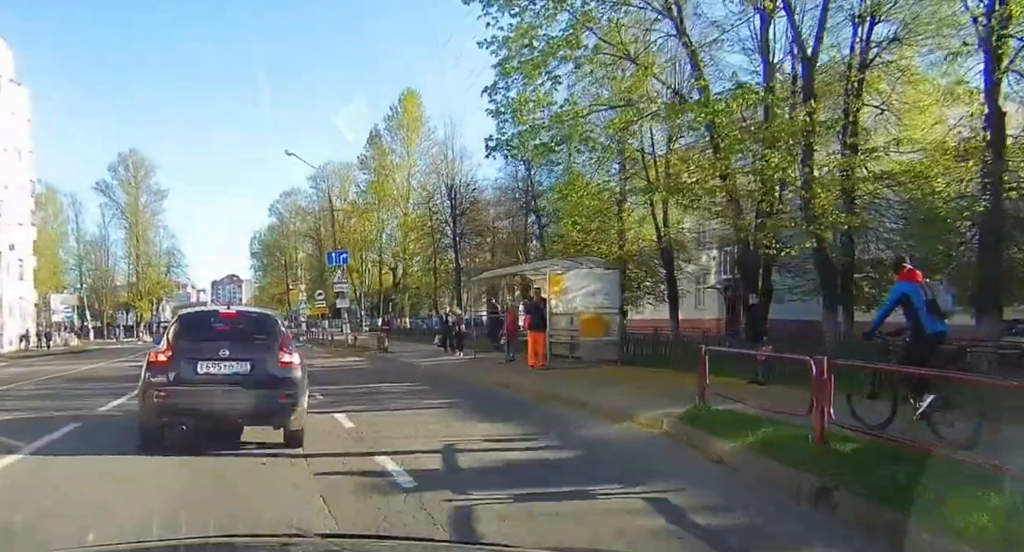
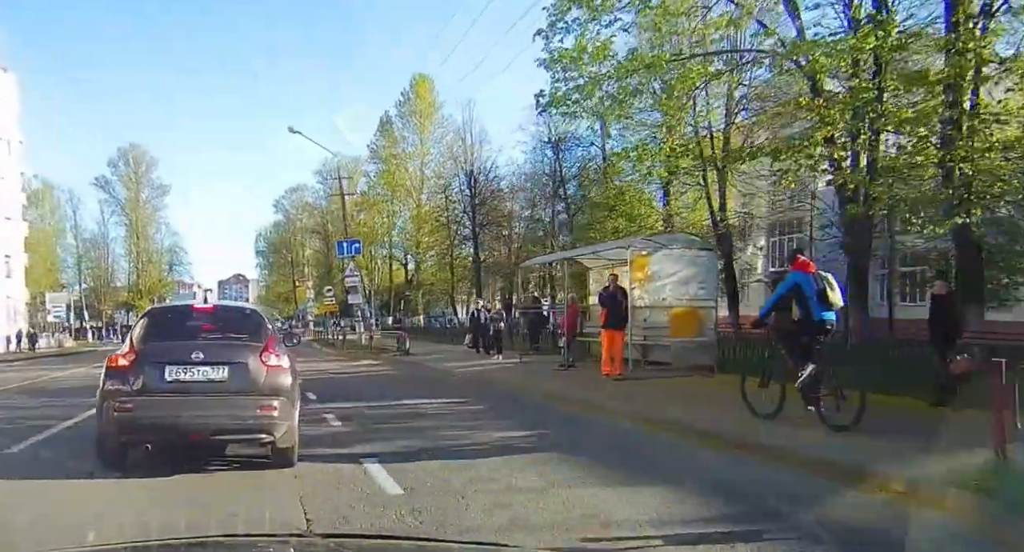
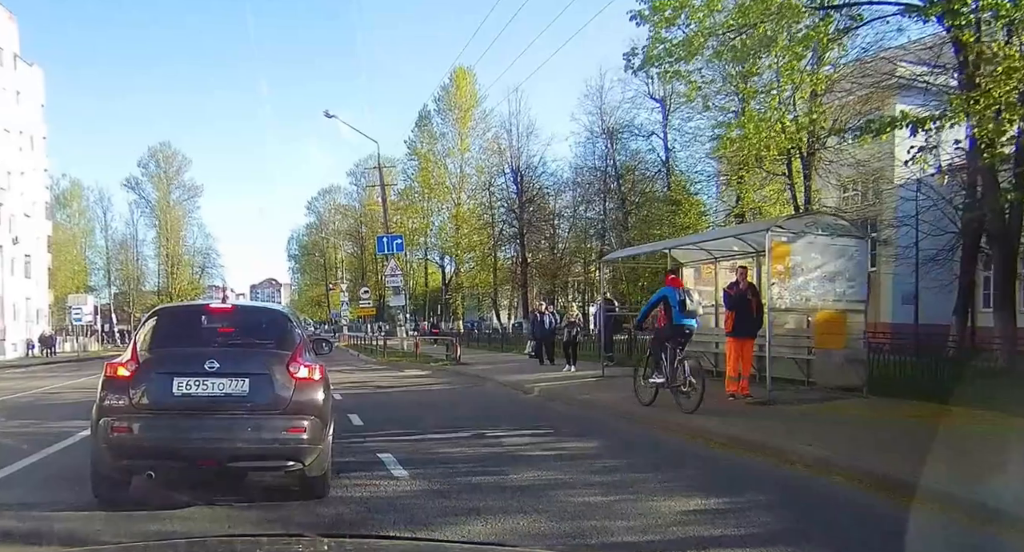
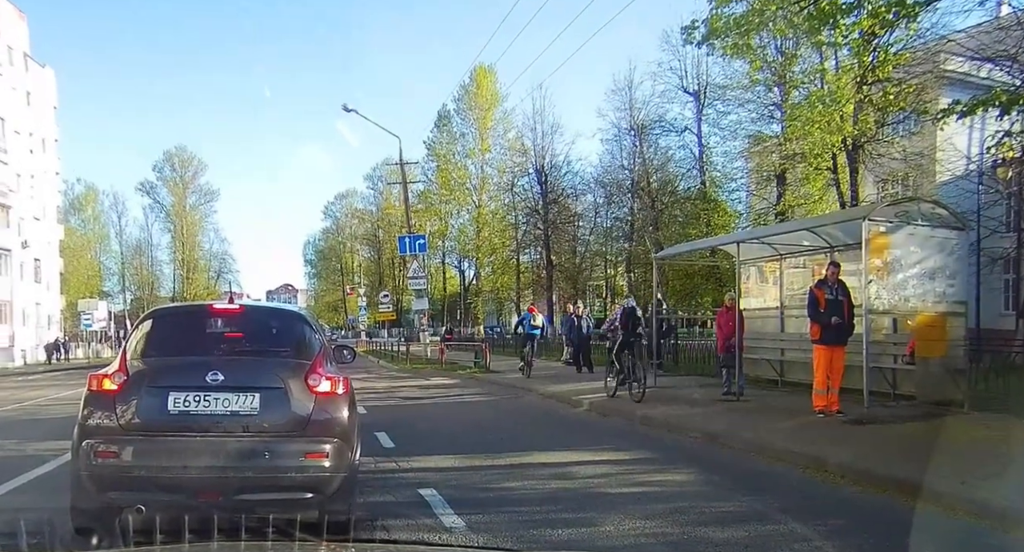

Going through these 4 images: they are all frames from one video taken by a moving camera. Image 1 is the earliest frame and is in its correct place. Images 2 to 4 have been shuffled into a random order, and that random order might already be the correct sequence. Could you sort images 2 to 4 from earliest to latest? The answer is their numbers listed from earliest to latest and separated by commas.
2, 3, 4
